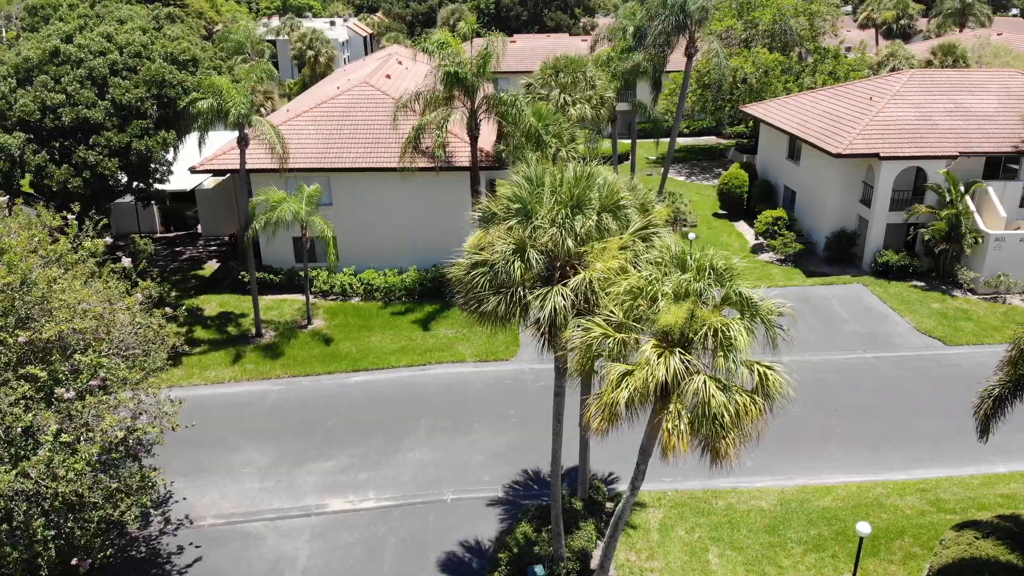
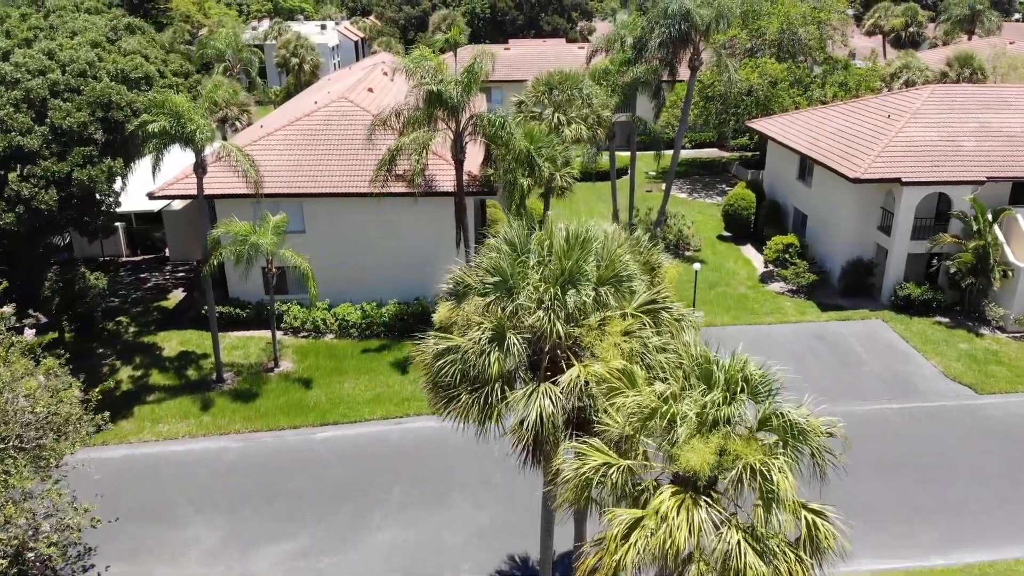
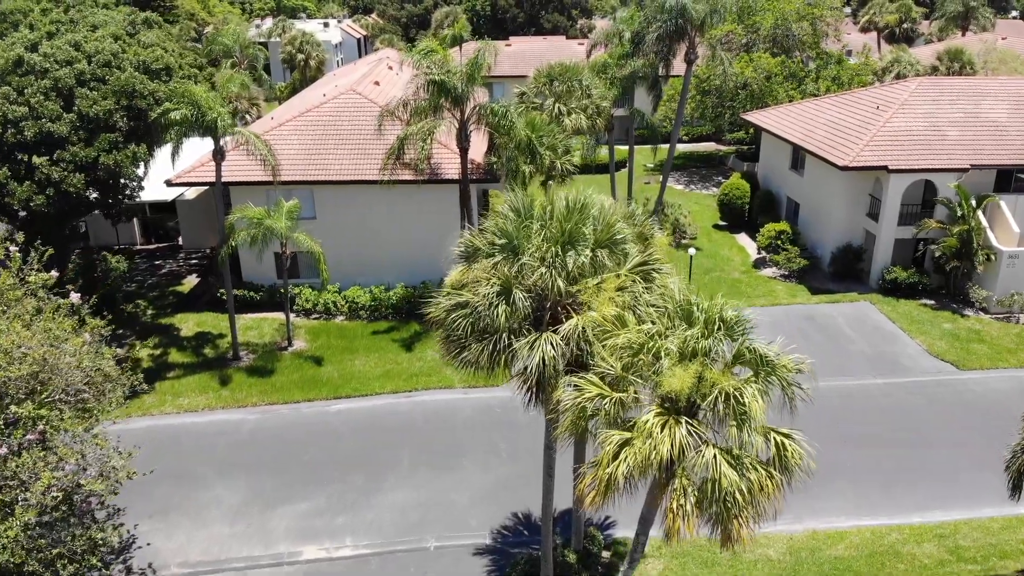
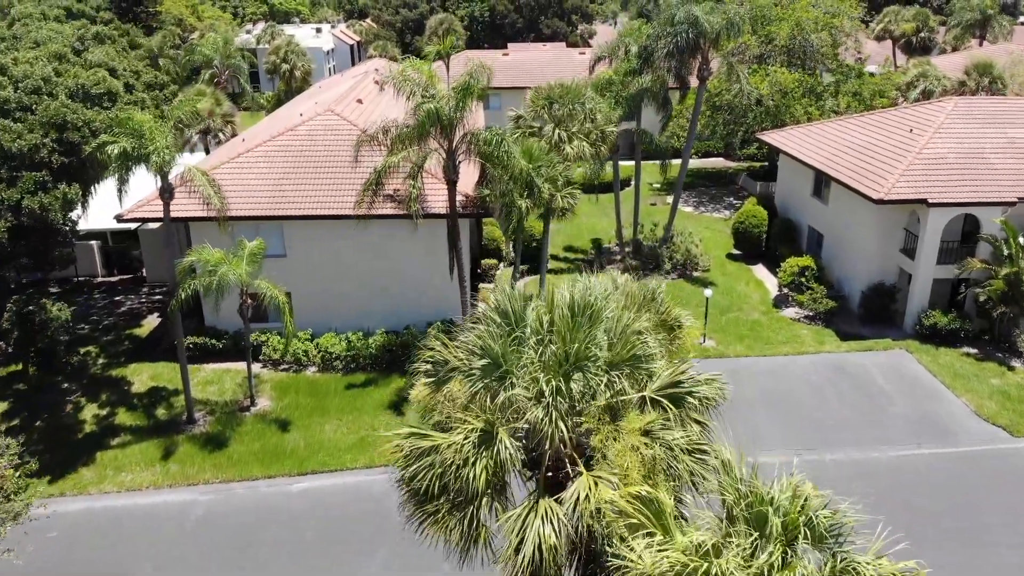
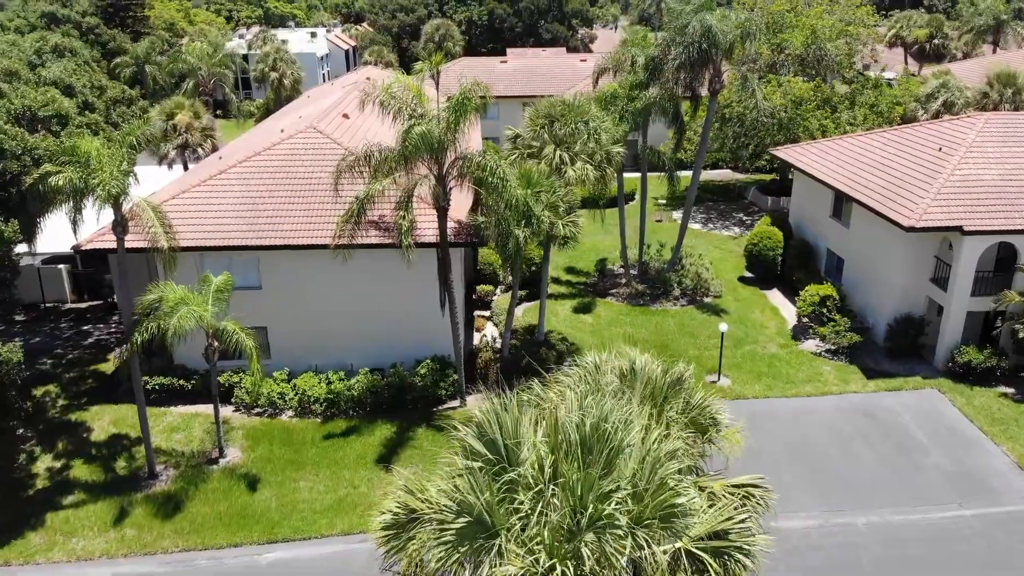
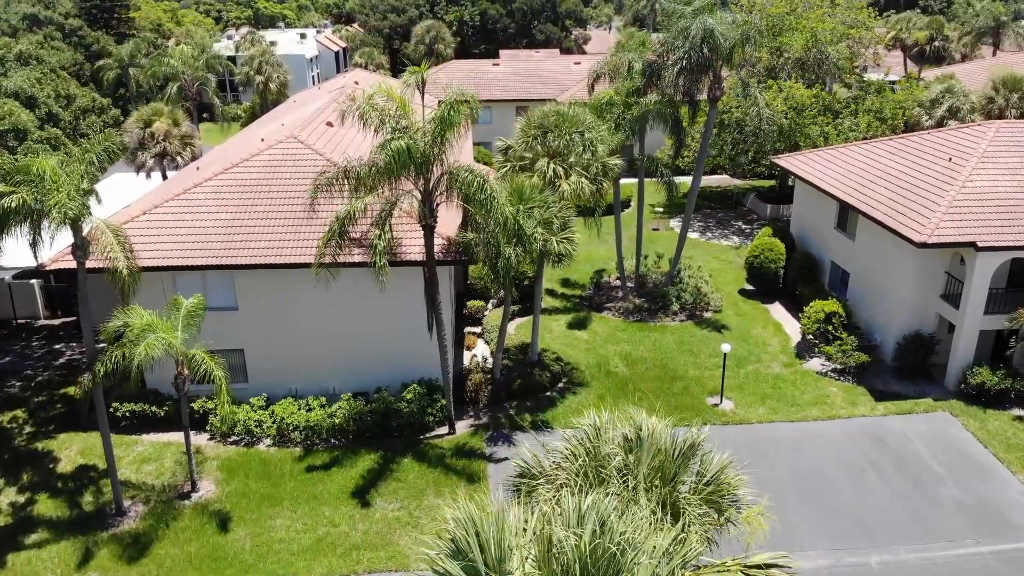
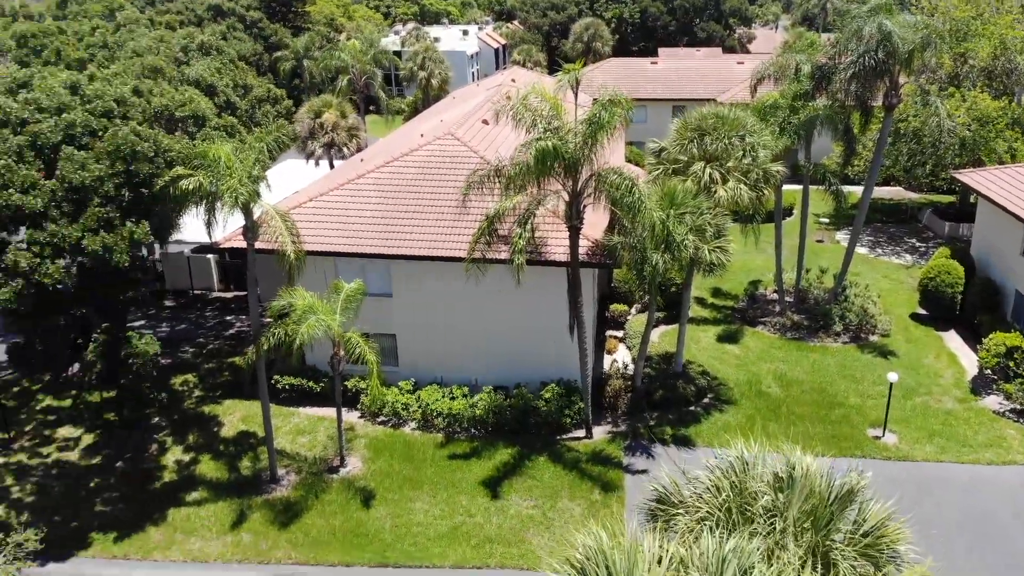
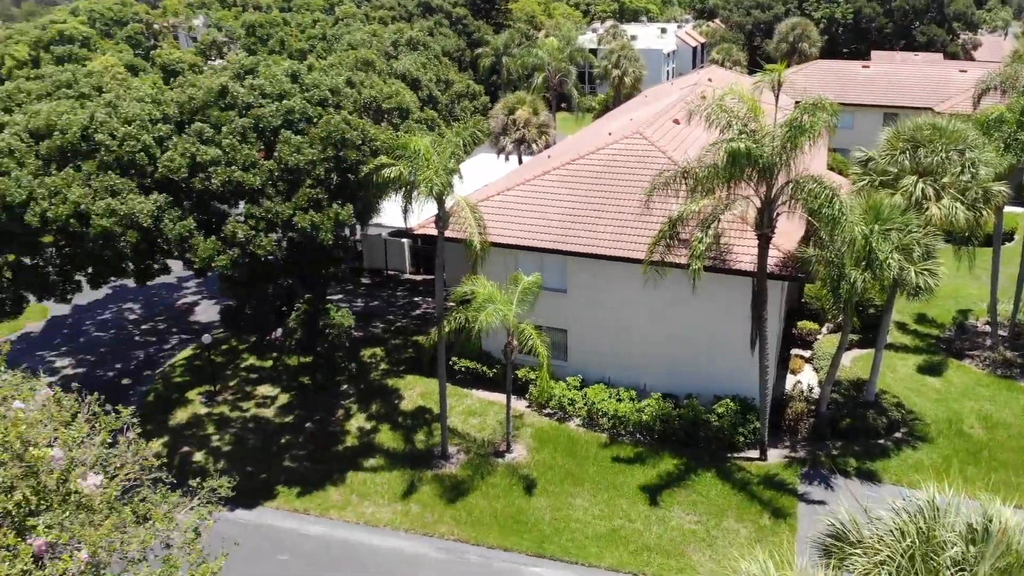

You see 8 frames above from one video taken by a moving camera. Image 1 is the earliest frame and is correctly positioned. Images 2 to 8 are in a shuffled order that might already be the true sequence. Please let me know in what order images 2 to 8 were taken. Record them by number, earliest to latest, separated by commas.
3, 2, 4, 5, 6, 7, 8
